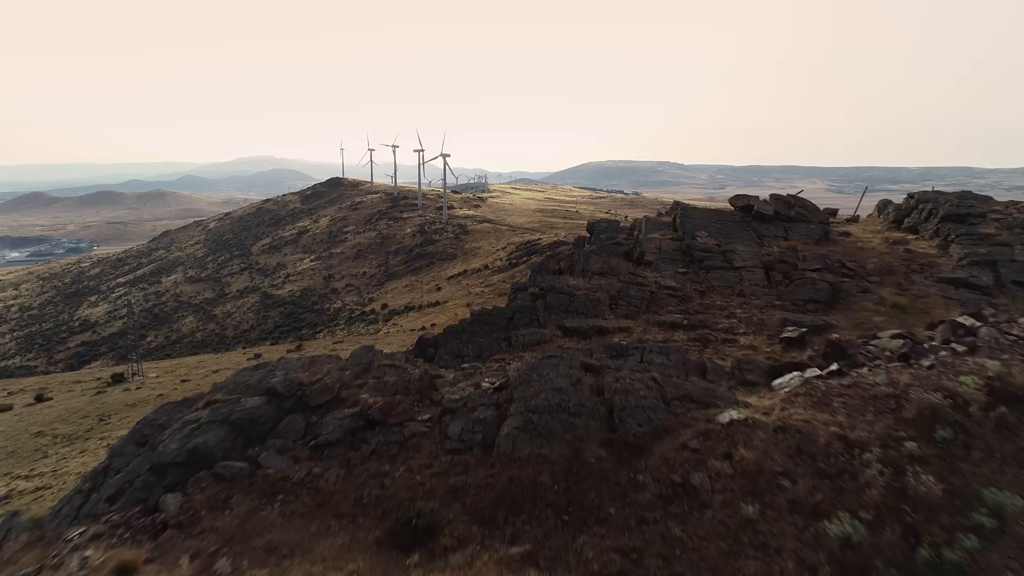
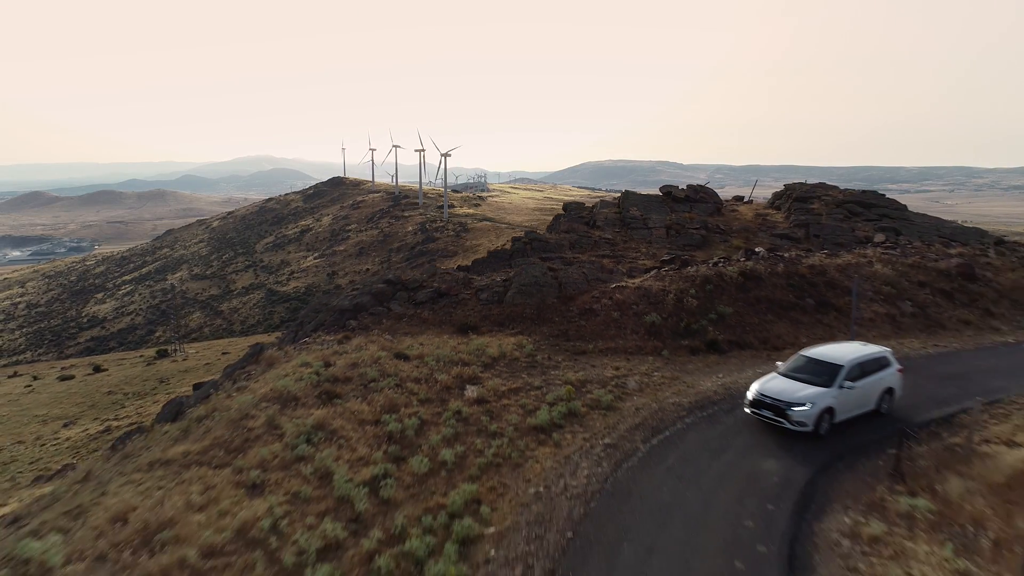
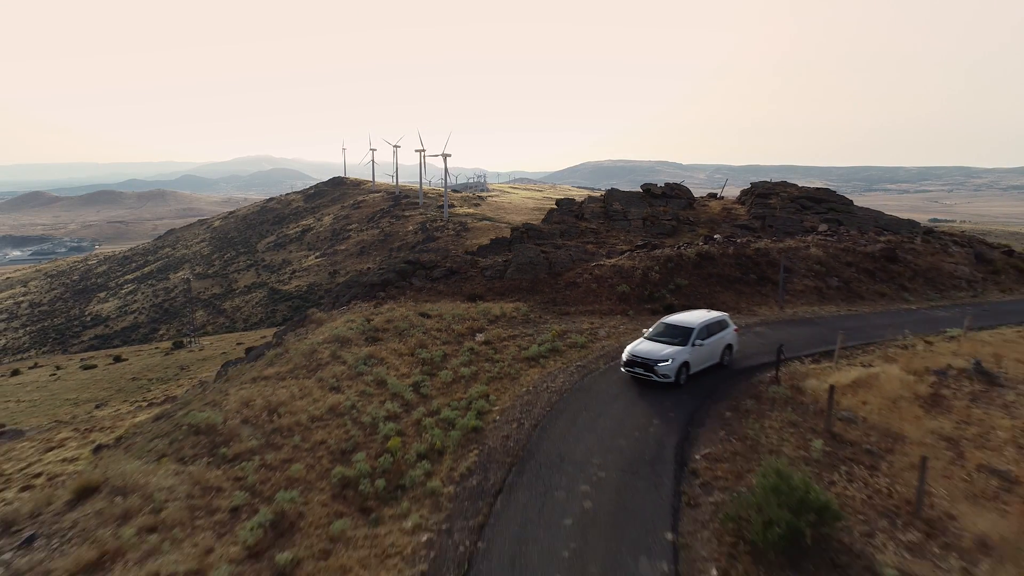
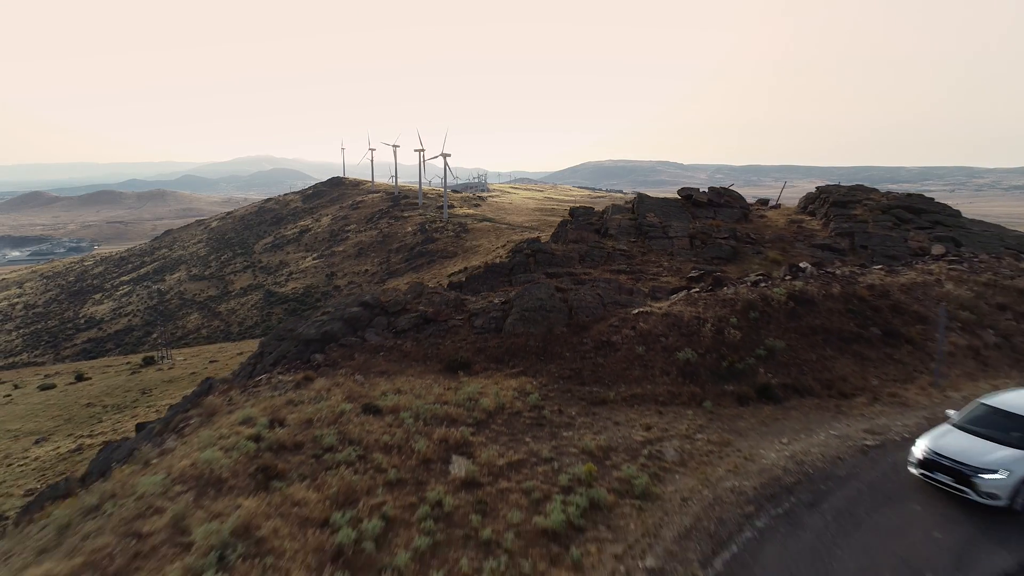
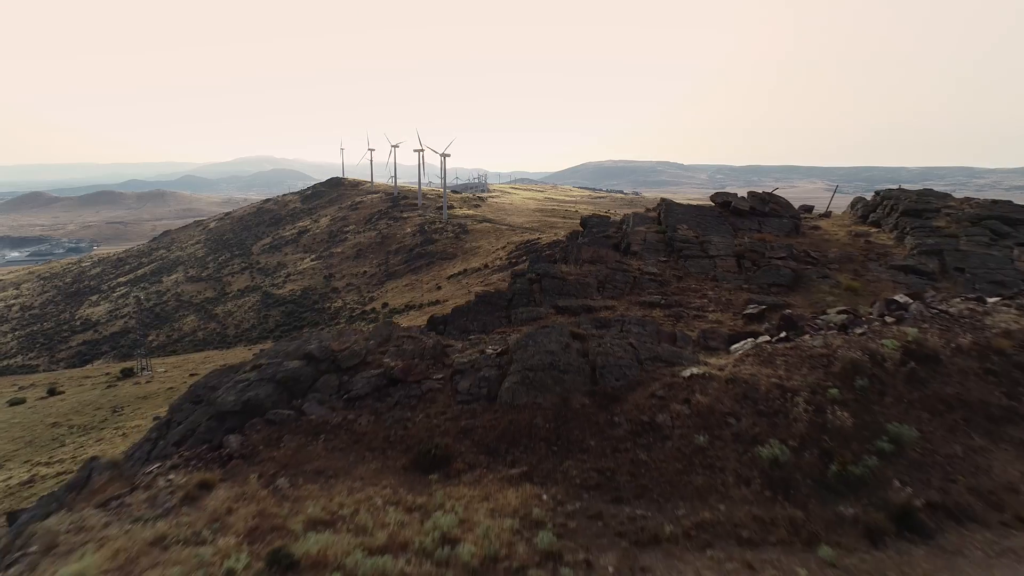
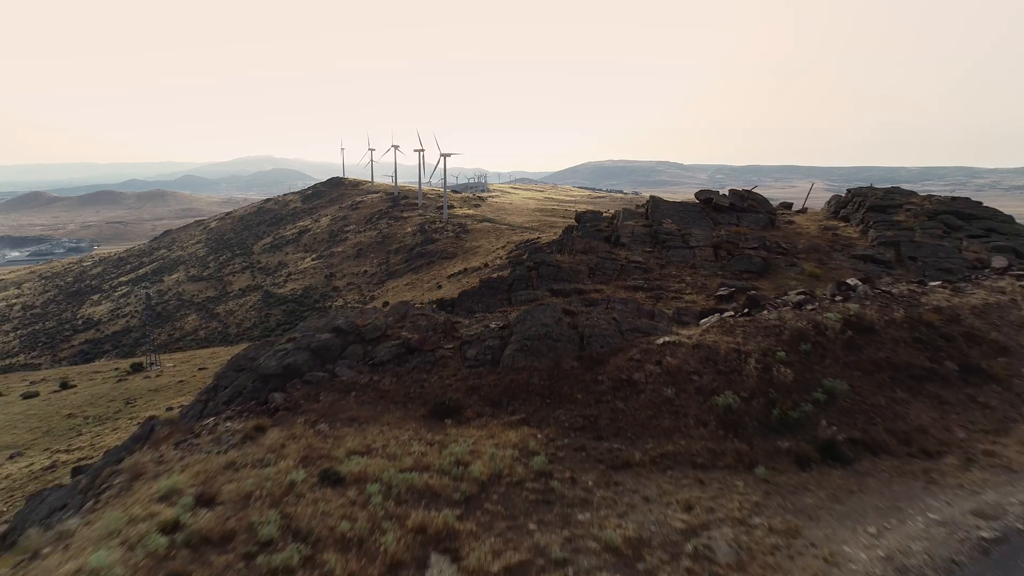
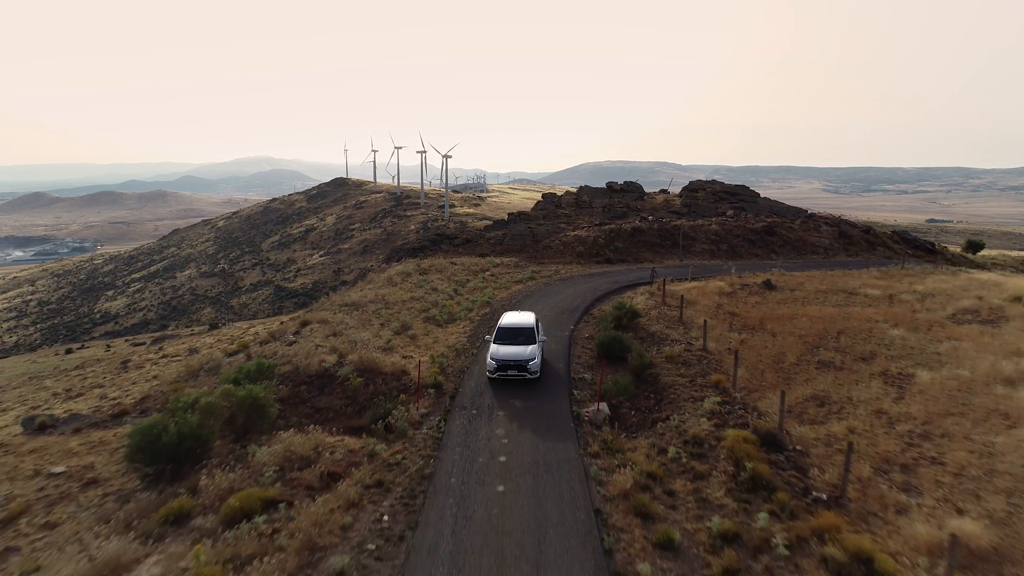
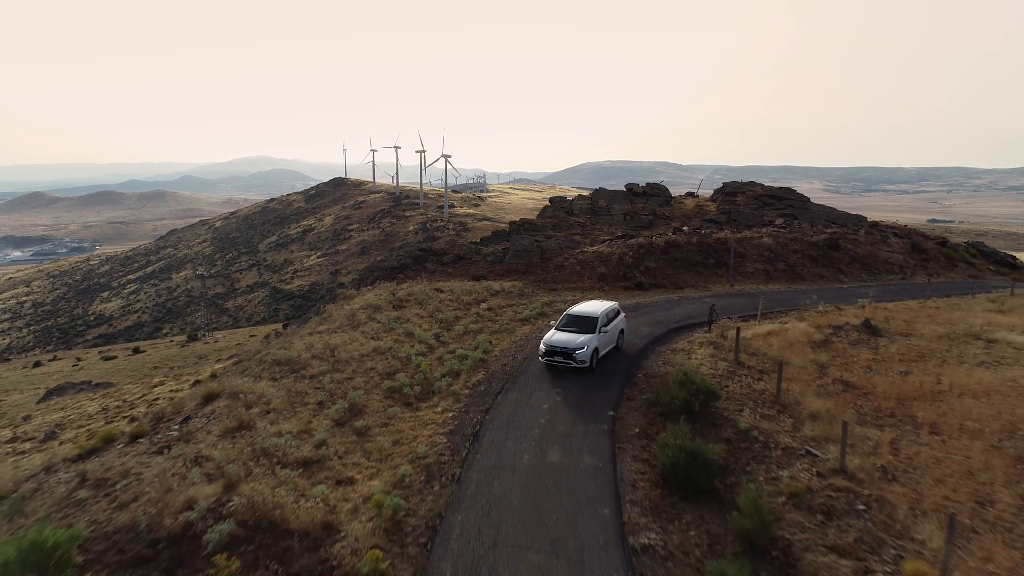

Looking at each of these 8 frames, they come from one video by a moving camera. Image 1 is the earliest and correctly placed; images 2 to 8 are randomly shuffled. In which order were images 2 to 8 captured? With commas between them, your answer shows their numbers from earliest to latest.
5, 6, 4, 2, 3, 8, 7
